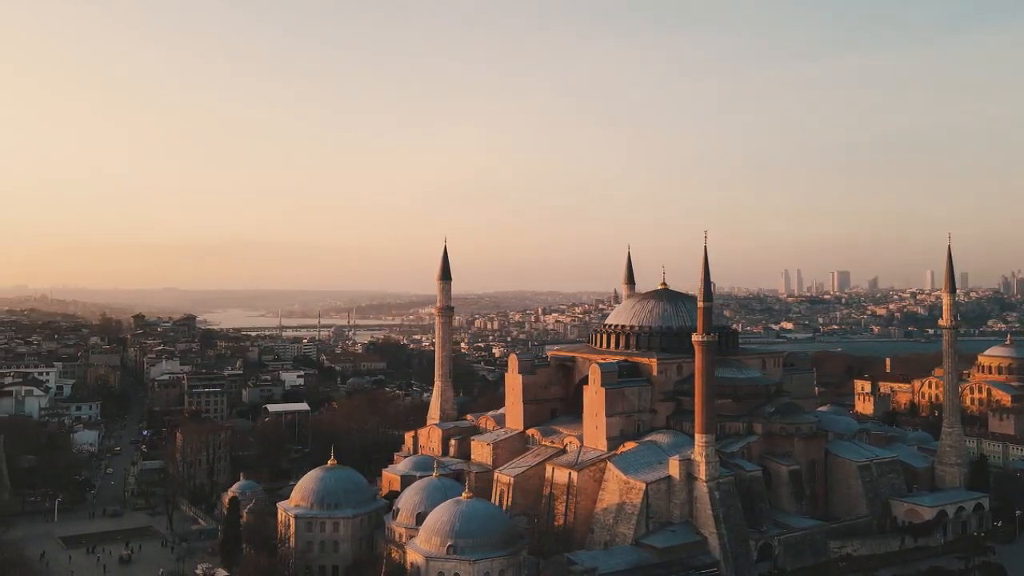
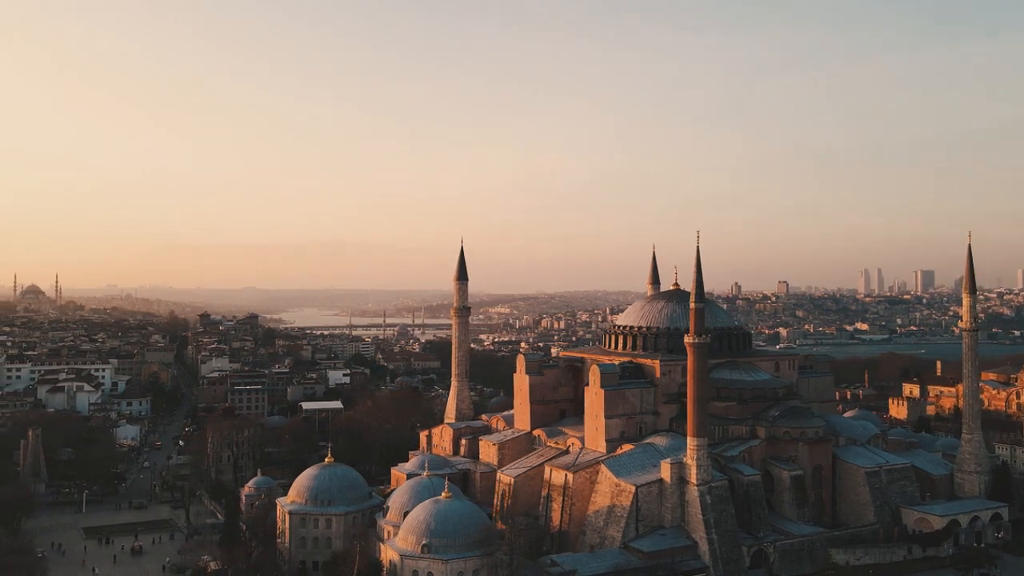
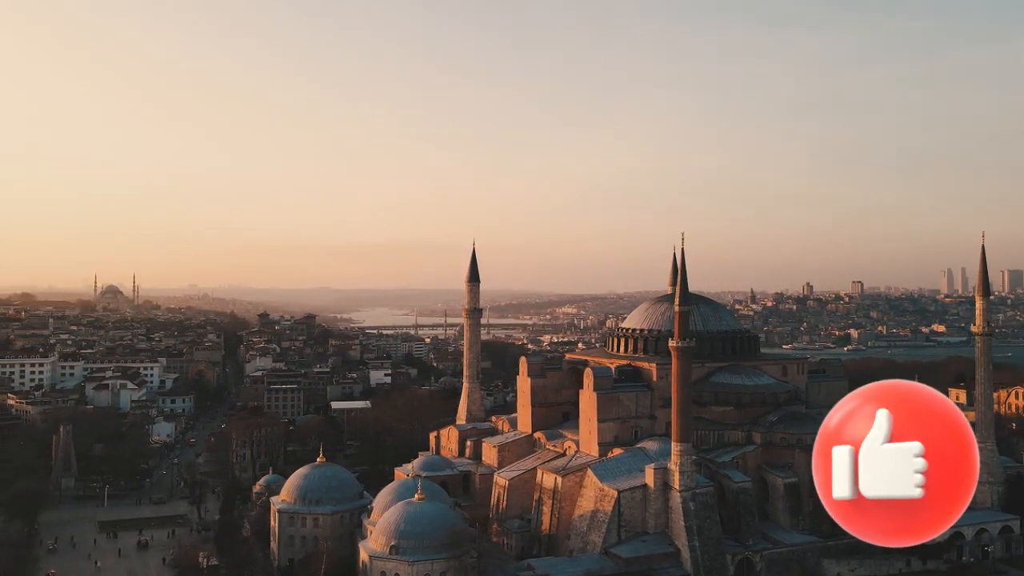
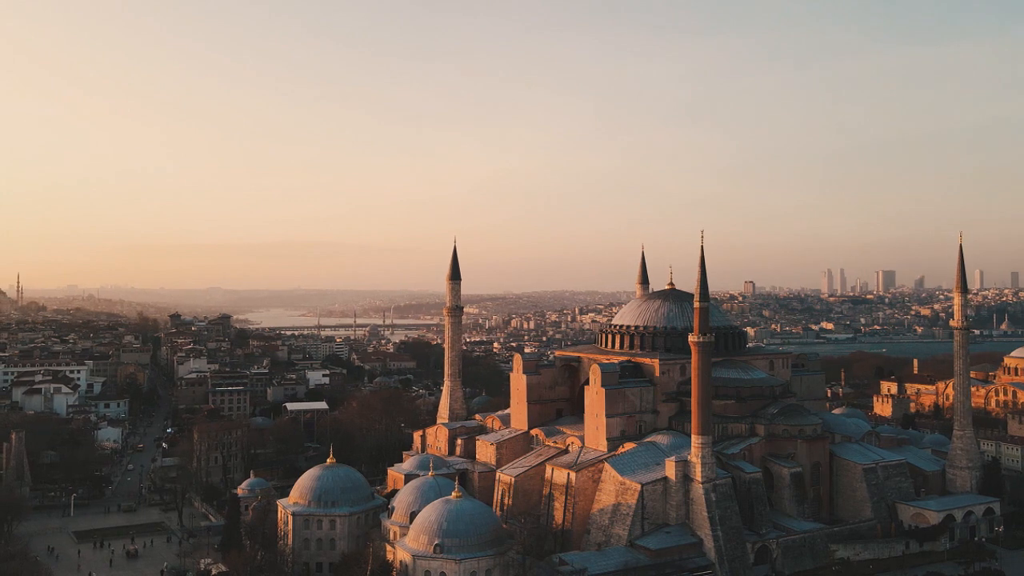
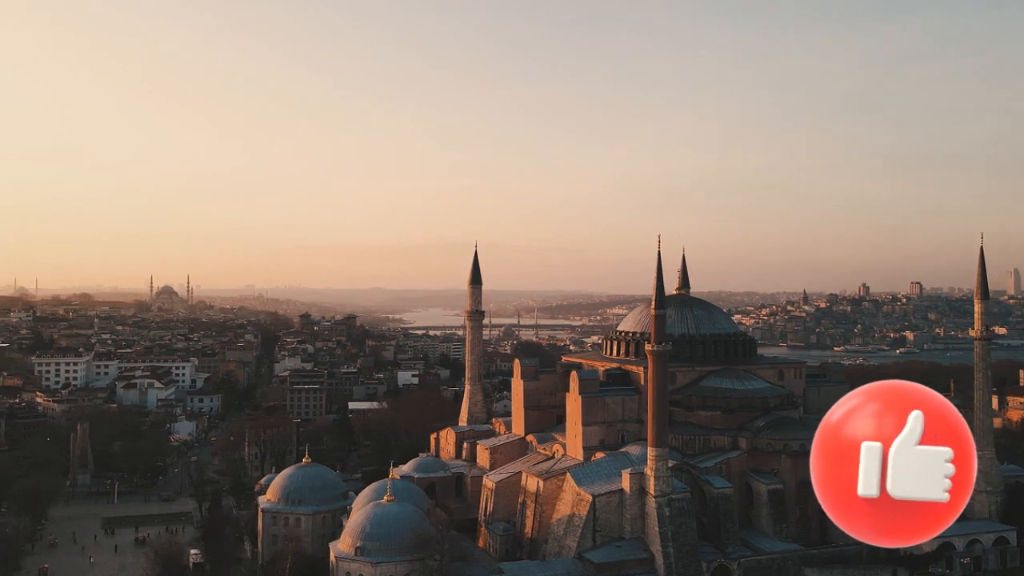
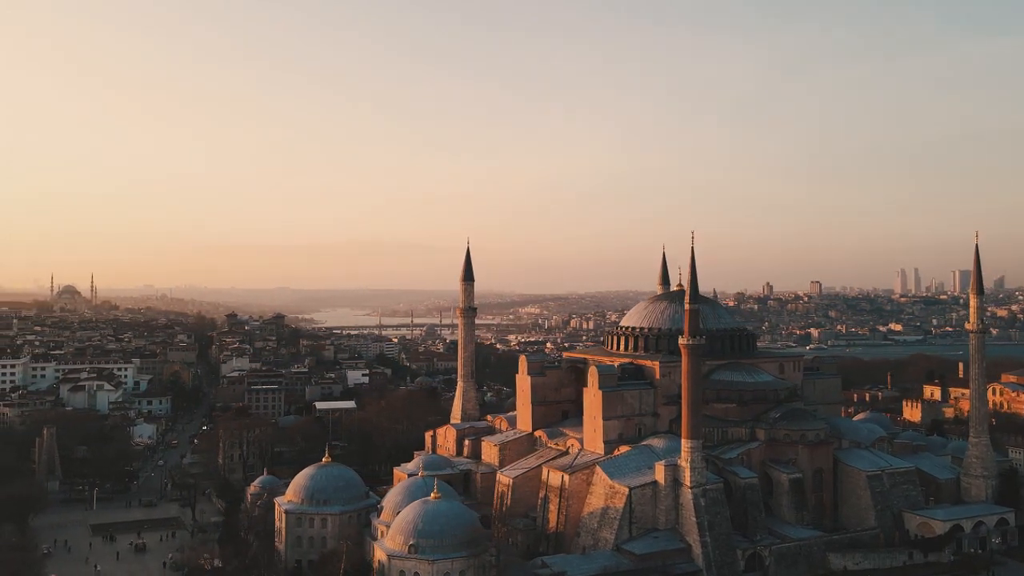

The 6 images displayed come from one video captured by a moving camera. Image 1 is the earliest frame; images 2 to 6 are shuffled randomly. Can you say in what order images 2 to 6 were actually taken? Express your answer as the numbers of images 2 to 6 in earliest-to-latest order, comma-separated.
4, 2, 6, 3, 5
